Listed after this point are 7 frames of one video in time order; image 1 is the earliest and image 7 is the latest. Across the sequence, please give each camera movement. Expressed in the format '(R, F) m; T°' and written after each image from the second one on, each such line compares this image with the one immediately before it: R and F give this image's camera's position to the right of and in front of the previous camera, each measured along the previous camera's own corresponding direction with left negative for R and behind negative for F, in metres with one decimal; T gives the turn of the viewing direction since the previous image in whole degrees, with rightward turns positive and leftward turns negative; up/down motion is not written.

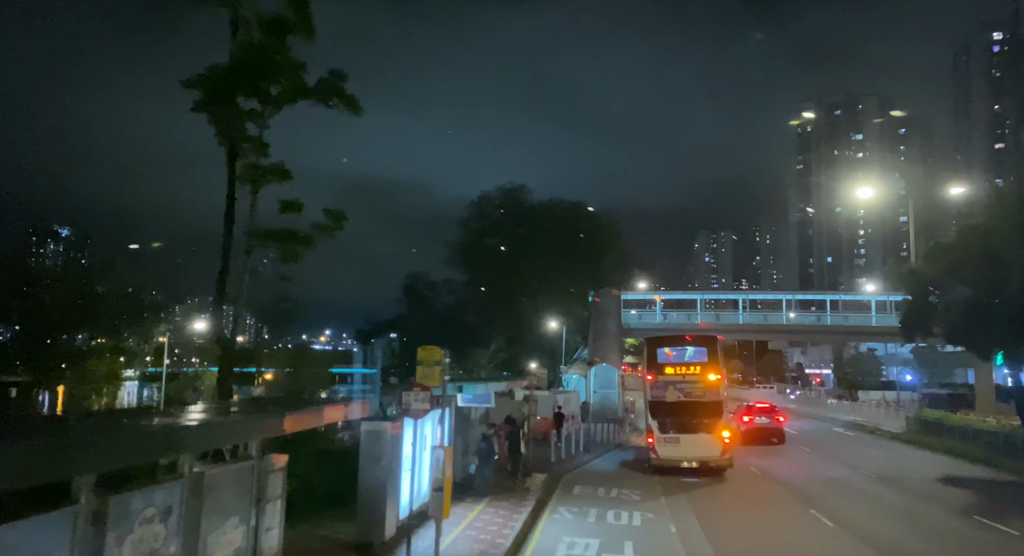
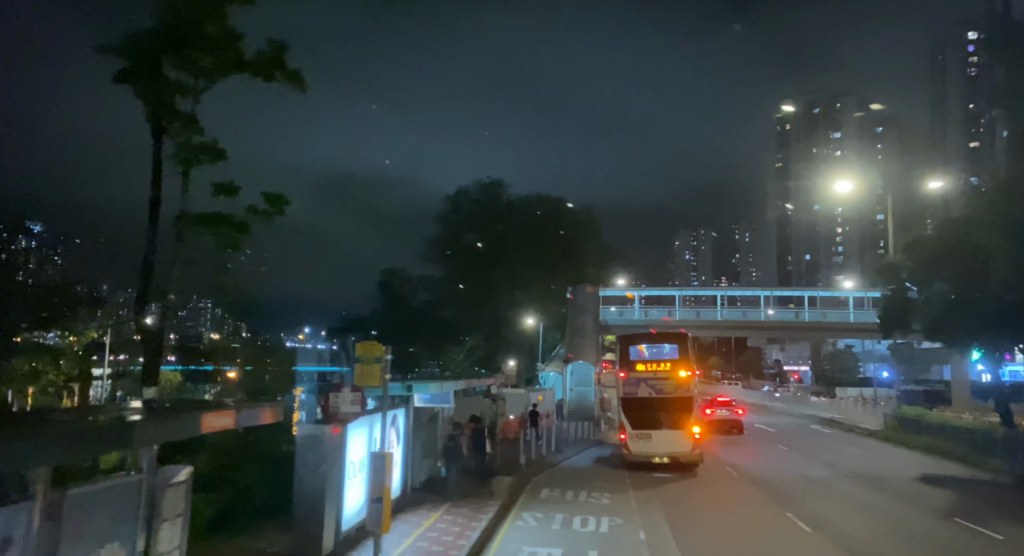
(+0.3, +0.8) m; +1°
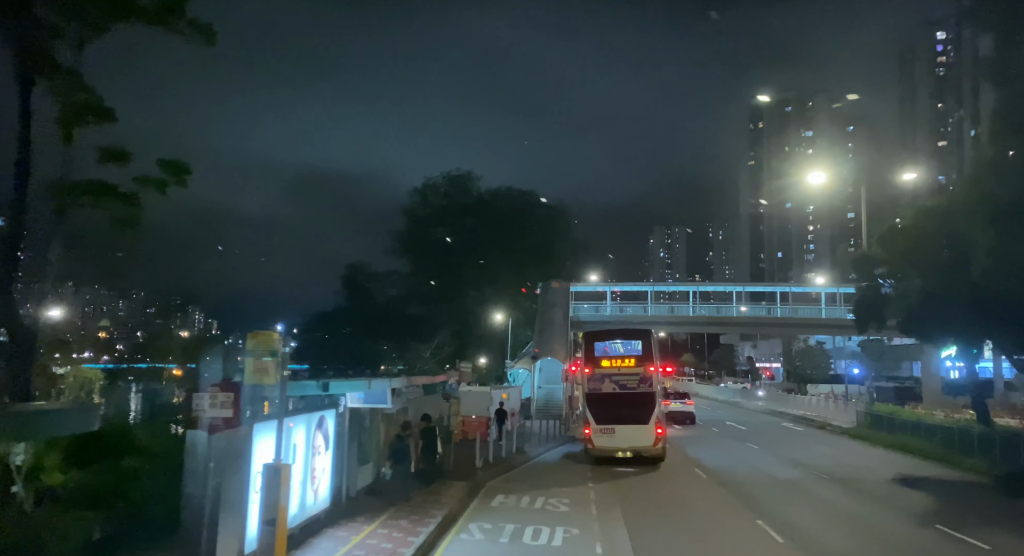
(+0.4, +1.2) m; +2°
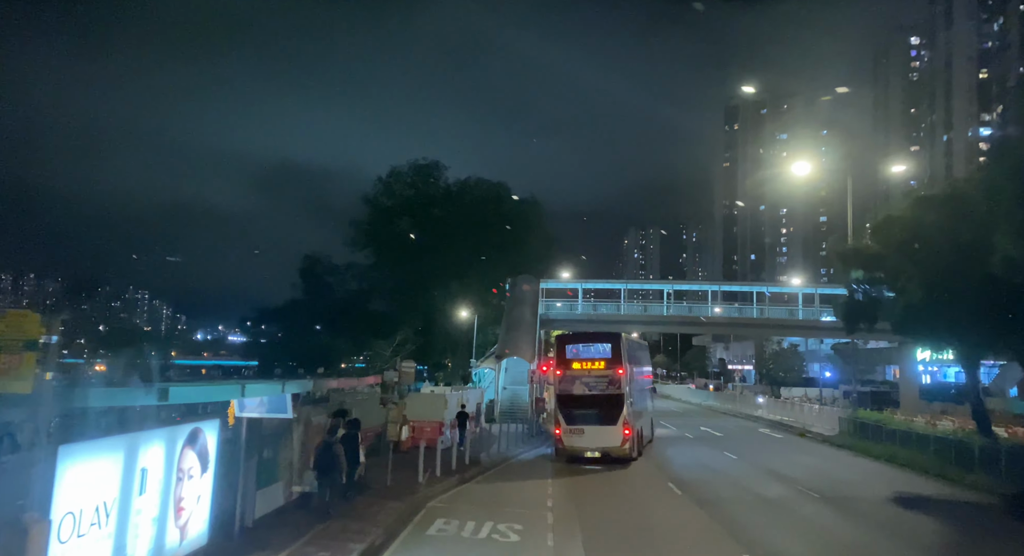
(+0.4, +2.2) m; +2°
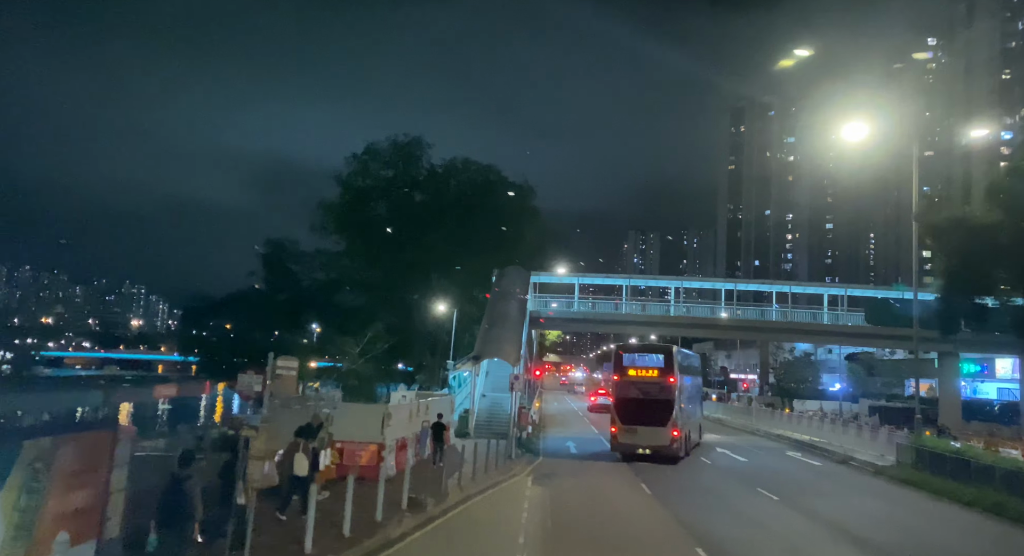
(+0.6, +5.8) m; 0°
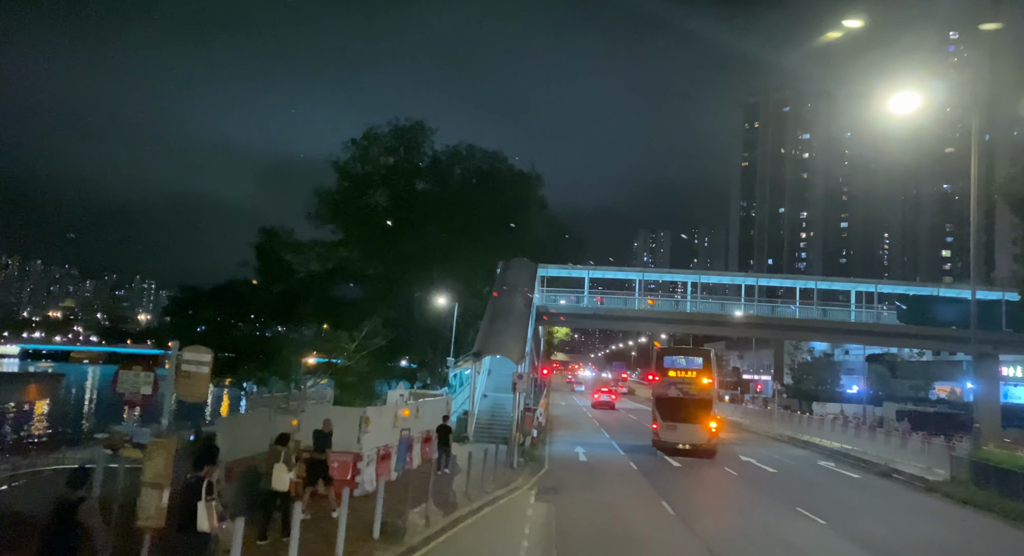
(+0.1, +2.5) m; -1°
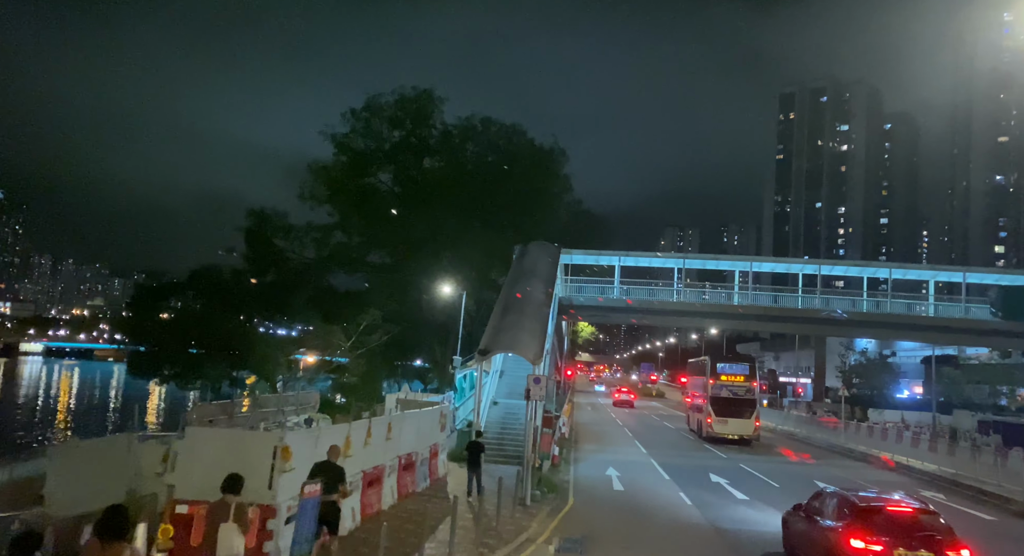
(+0.3, +5.4) m; -2°
